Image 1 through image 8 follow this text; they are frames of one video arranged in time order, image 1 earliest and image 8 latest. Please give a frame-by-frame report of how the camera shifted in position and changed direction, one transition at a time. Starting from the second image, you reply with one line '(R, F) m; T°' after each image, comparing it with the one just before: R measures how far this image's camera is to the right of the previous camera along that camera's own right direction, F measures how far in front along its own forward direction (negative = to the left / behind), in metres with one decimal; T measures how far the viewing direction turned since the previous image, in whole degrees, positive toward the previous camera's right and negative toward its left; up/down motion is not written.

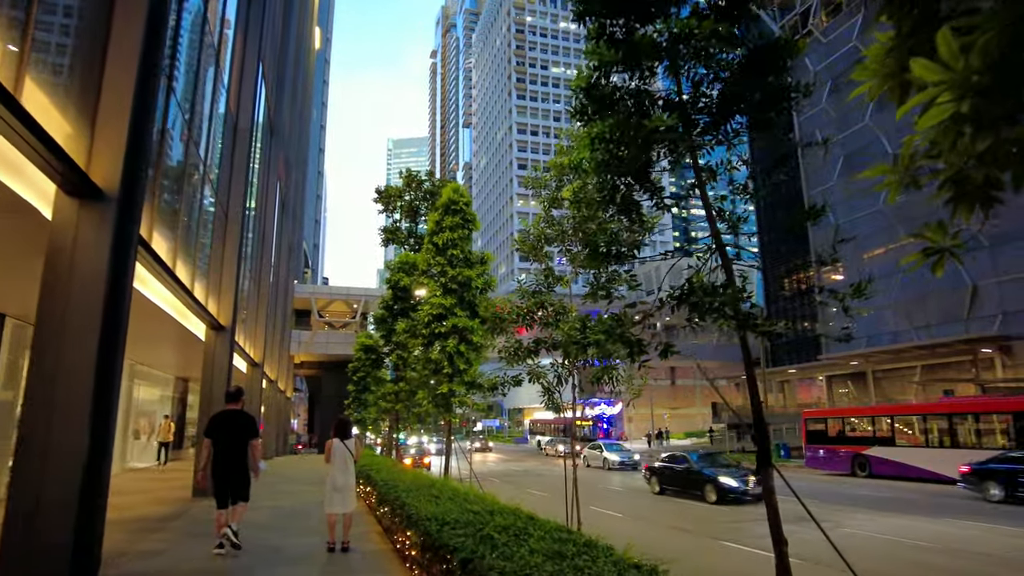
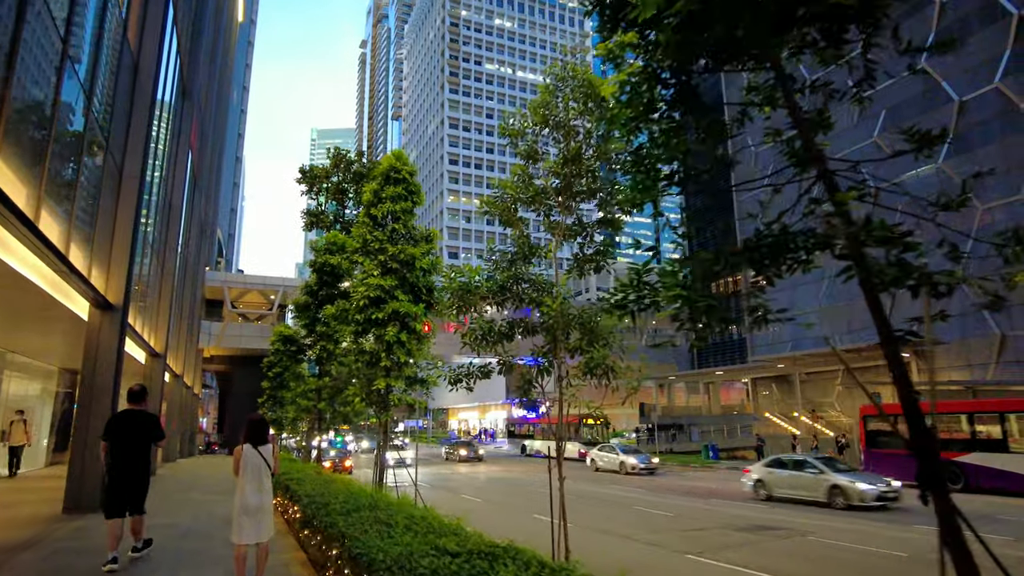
(-0.4, +1.5) m; +7°
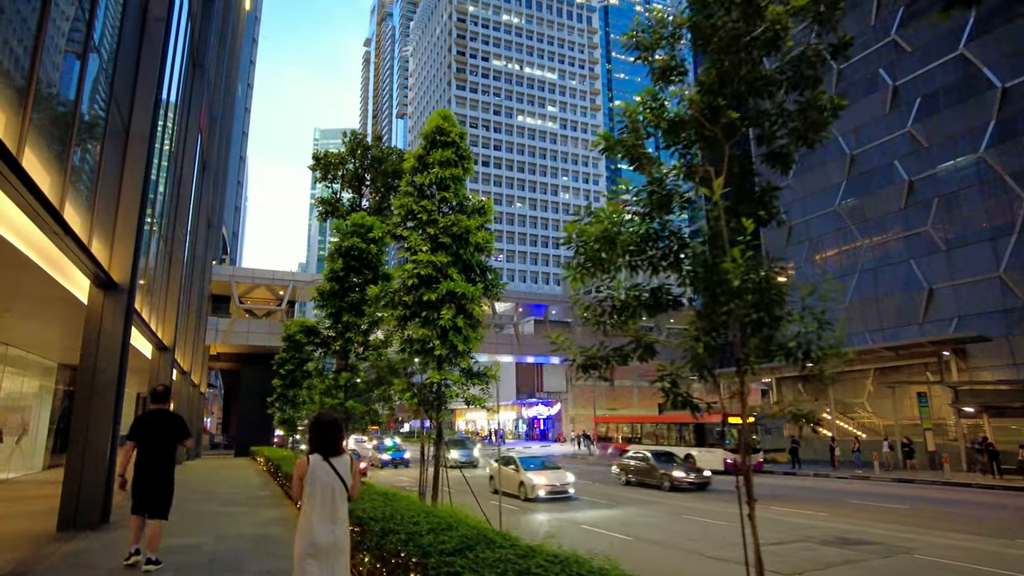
(-1.0, +1.5) m; 0°
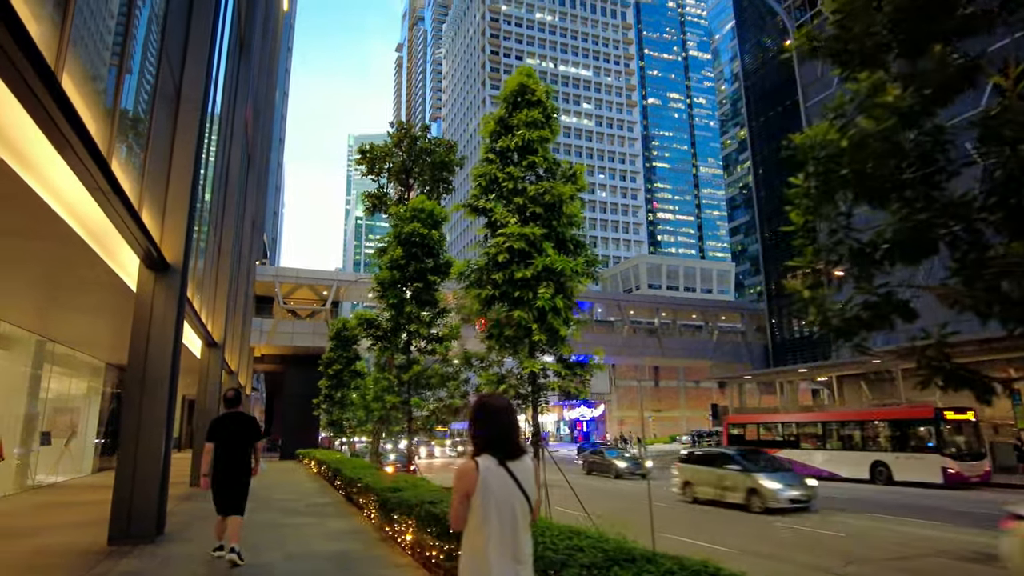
(-0.8, +1.2) m; -3°
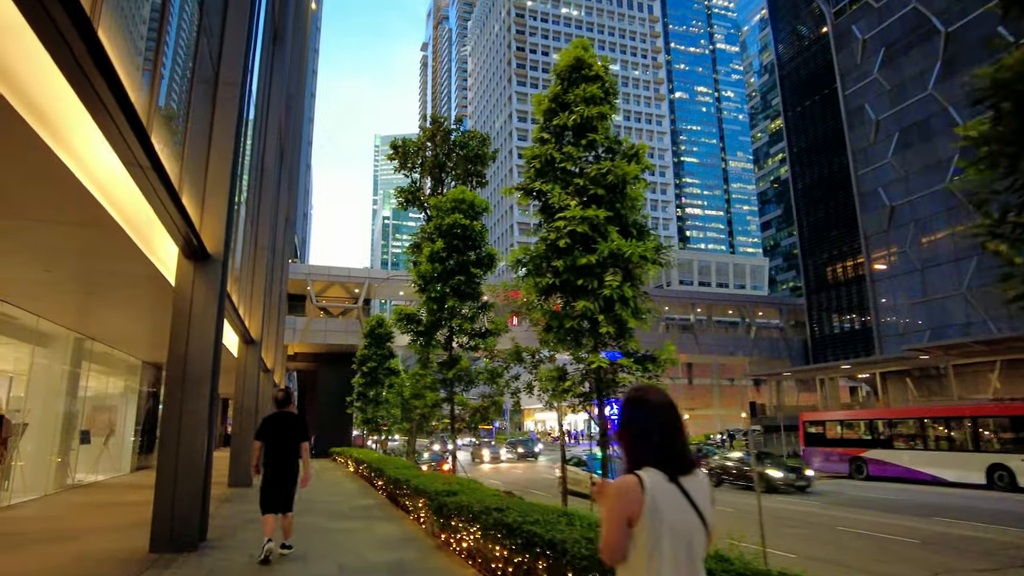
(-0.4, +0.6) m; -2°
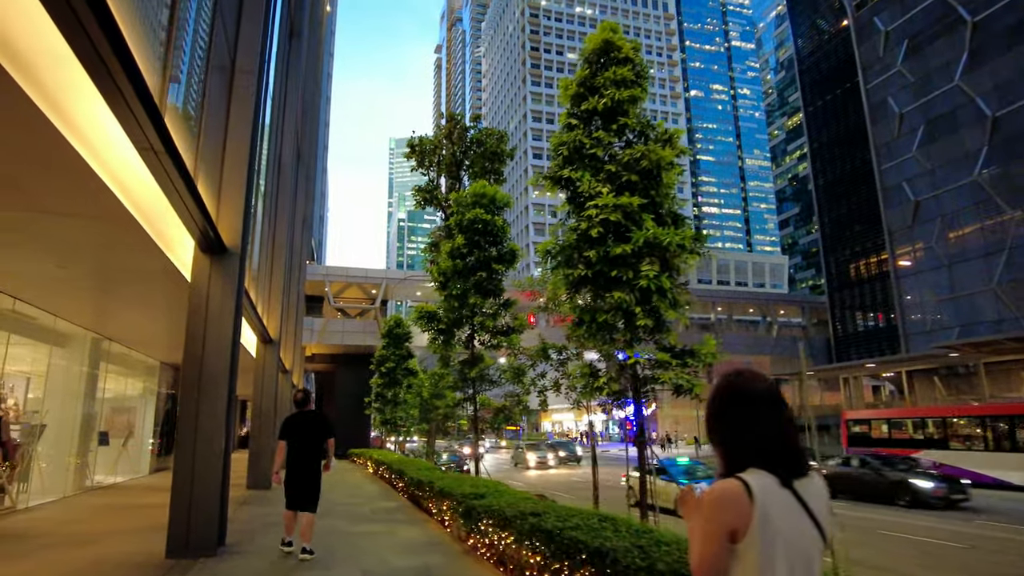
(-0.1, +0.4) m; -1°
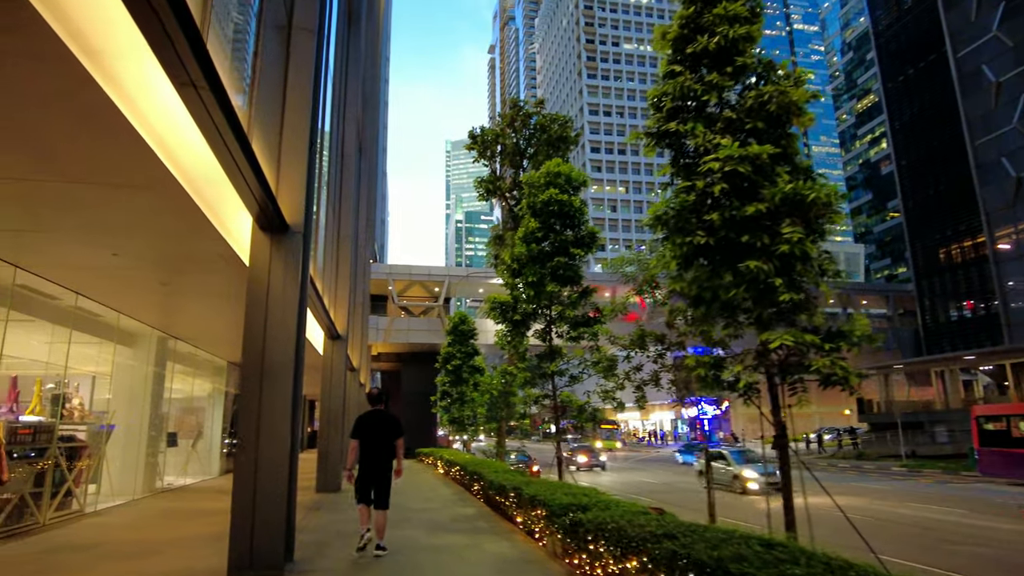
(-0.4, +1.0) m; -5°
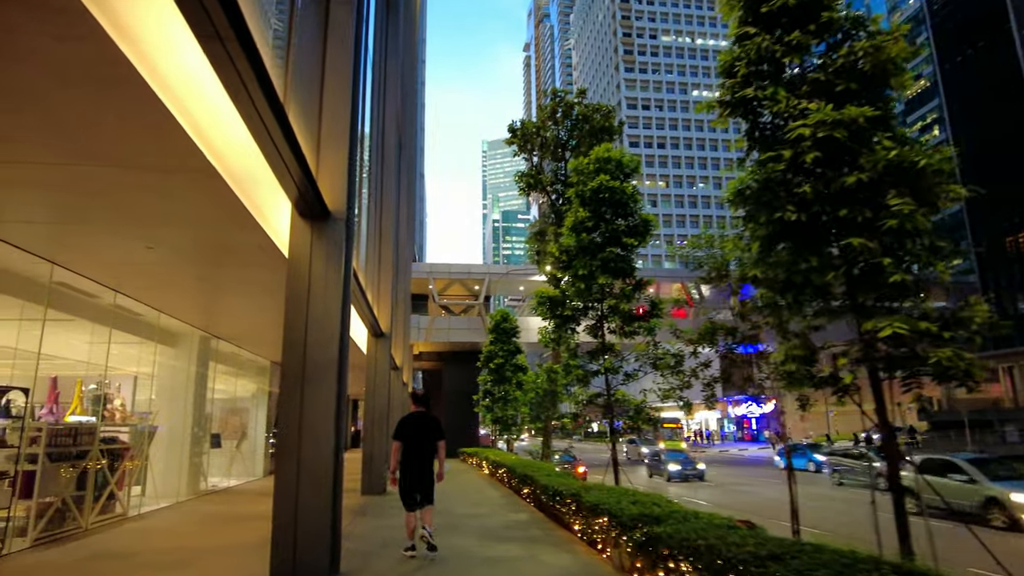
(-0.2, +0.6) m; -3°
